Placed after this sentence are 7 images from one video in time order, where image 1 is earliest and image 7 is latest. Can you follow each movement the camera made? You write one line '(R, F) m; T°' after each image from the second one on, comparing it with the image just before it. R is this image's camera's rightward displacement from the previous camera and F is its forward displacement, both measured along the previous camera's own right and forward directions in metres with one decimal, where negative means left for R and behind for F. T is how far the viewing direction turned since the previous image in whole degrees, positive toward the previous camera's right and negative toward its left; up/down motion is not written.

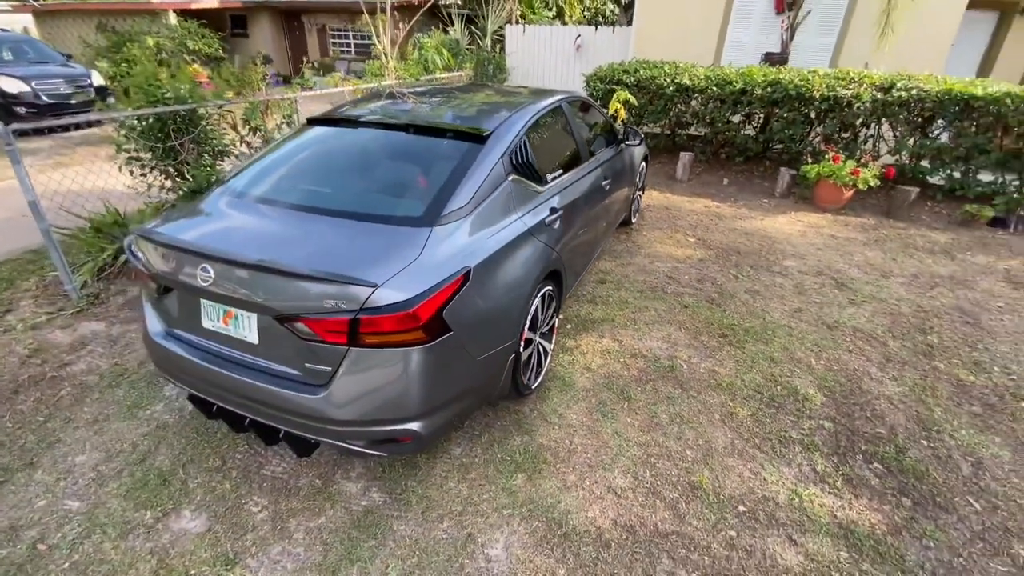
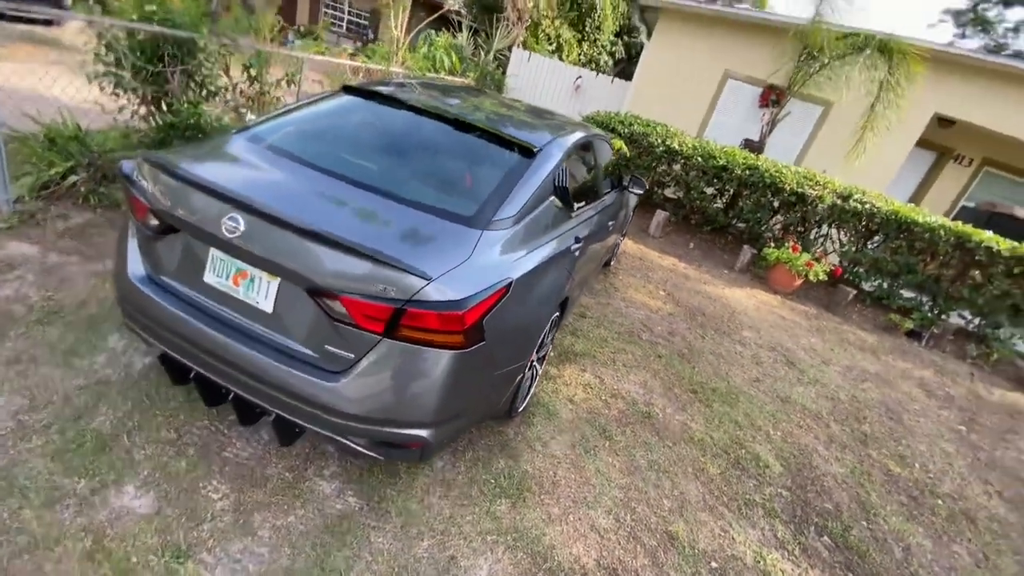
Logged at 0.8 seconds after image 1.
(-0.5, +0.1) m; +8°
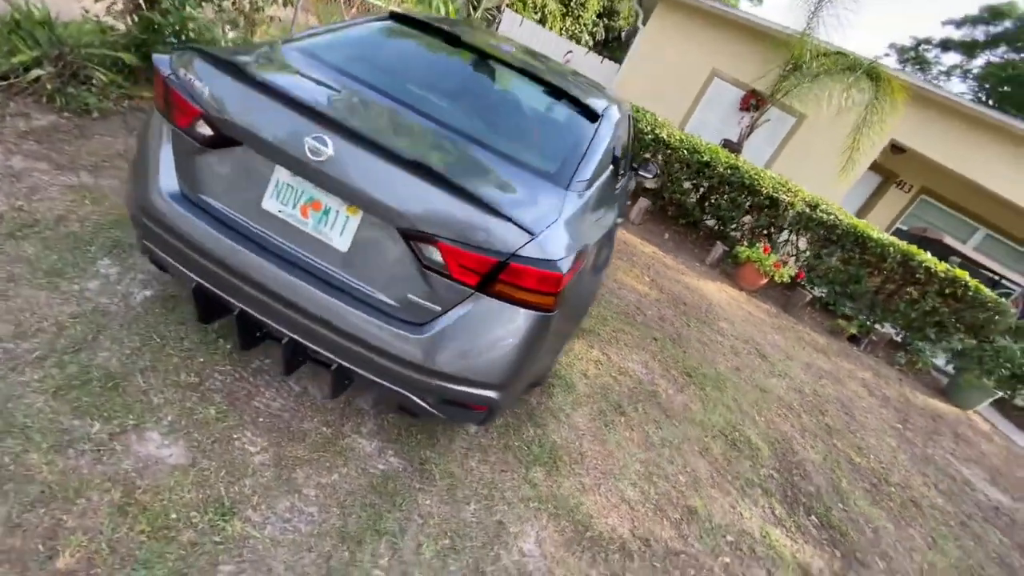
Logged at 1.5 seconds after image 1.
(-0.6, +0.1) m; +8°
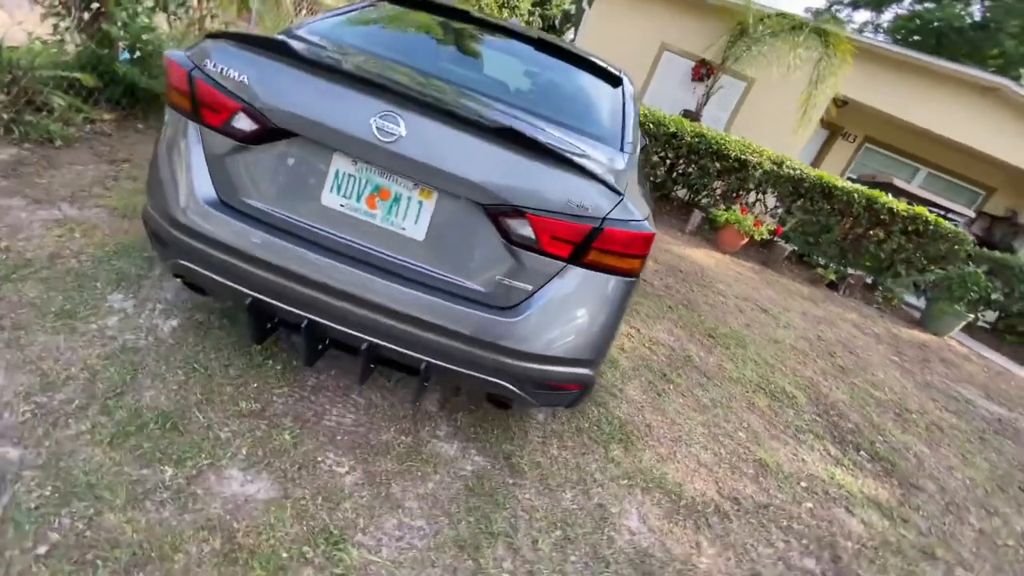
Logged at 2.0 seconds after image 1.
(-0.5, +0.1) m; +5°
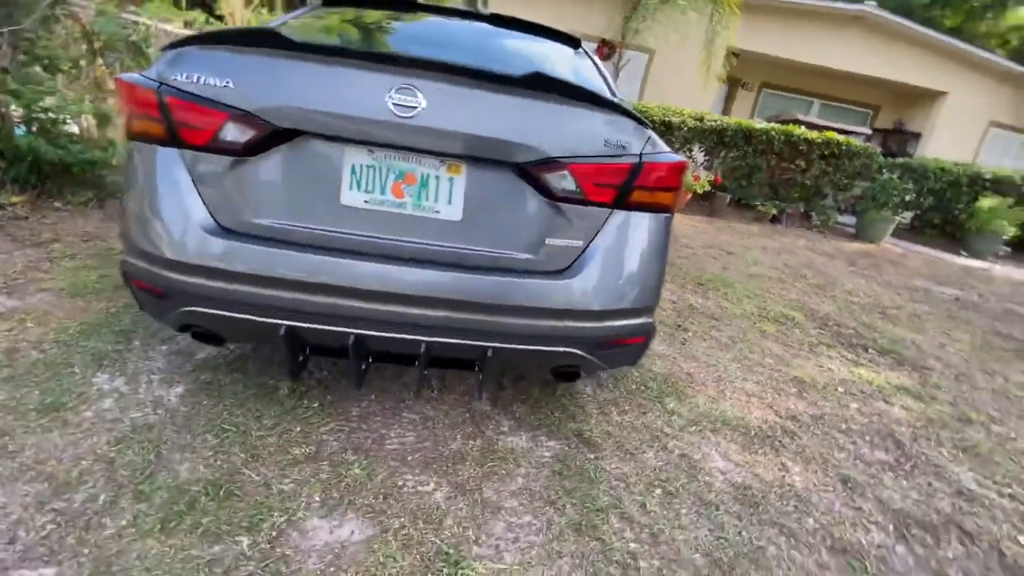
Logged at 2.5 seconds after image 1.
(-0.4, +0.1) m; +7°
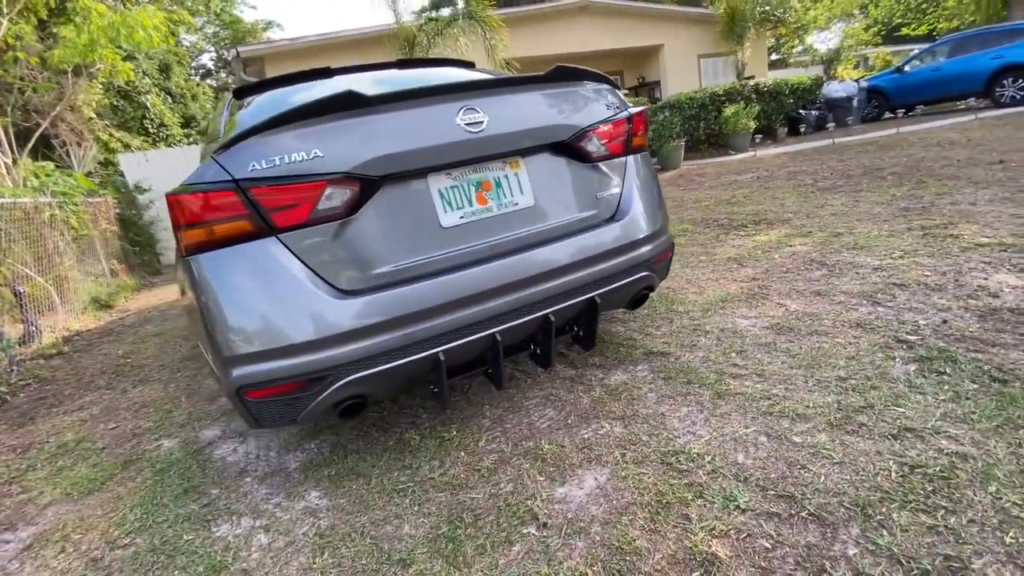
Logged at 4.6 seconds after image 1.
(-0.9, -0.1) m; +18°
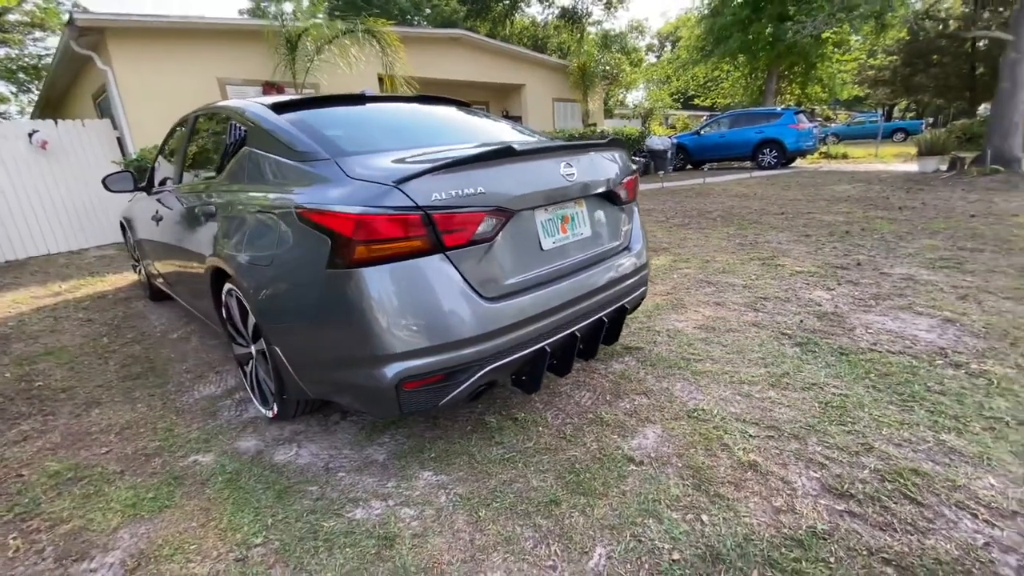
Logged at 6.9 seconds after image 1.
(-1.1, -0.3) m; +20°
